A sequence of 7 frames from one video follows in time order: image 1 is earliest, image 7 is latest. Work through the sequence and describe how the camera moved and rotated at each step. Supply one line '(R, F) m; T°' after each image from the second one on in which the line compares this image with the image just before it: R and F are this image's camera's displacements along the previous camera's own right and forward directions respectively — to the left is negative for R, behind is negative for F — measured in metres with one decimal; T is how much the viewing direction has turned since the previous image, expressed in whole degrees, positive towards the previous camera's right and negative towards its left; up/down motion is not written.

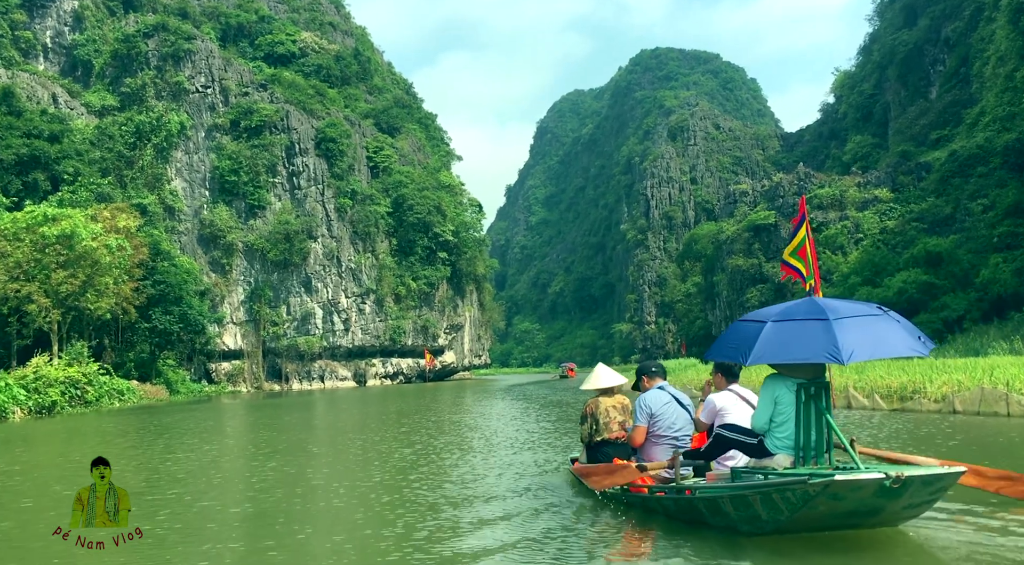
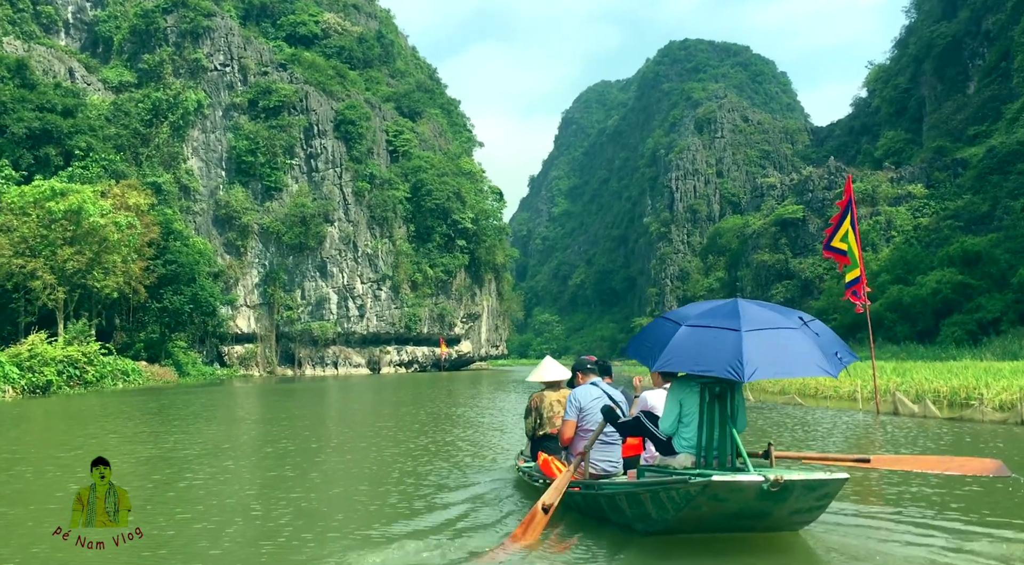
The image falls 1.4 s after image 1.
(+0.1, +1.0) m; -2°
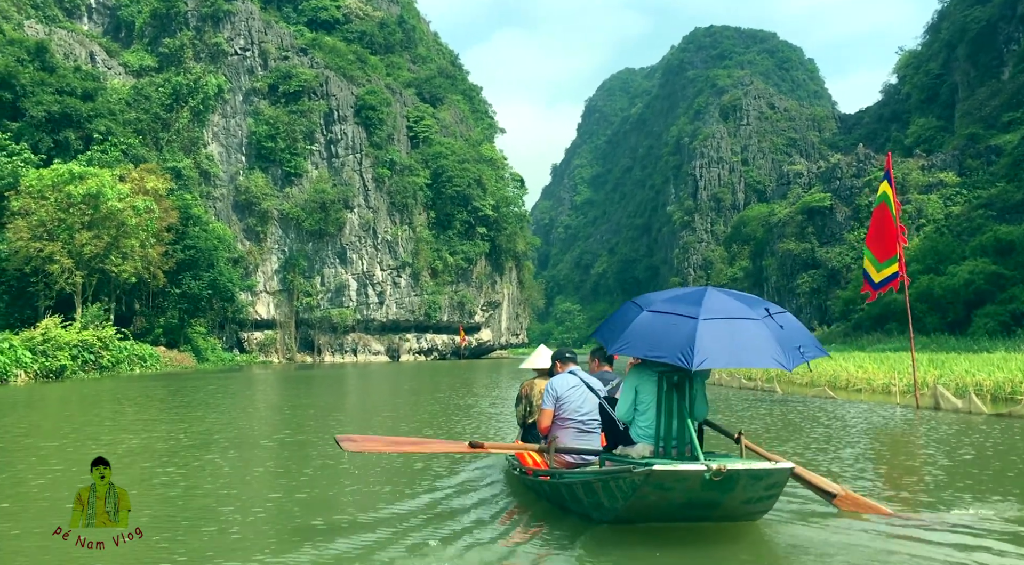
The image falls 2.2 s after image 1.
(+0.1, +0.5) m; -2°
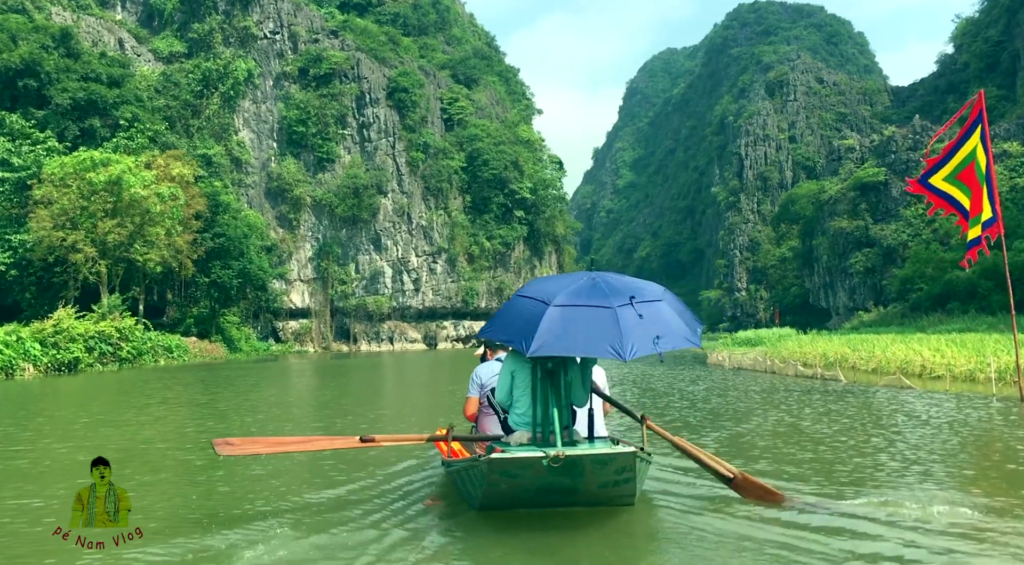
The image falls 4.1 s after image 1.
(+0.2, +1.2) m; -3°
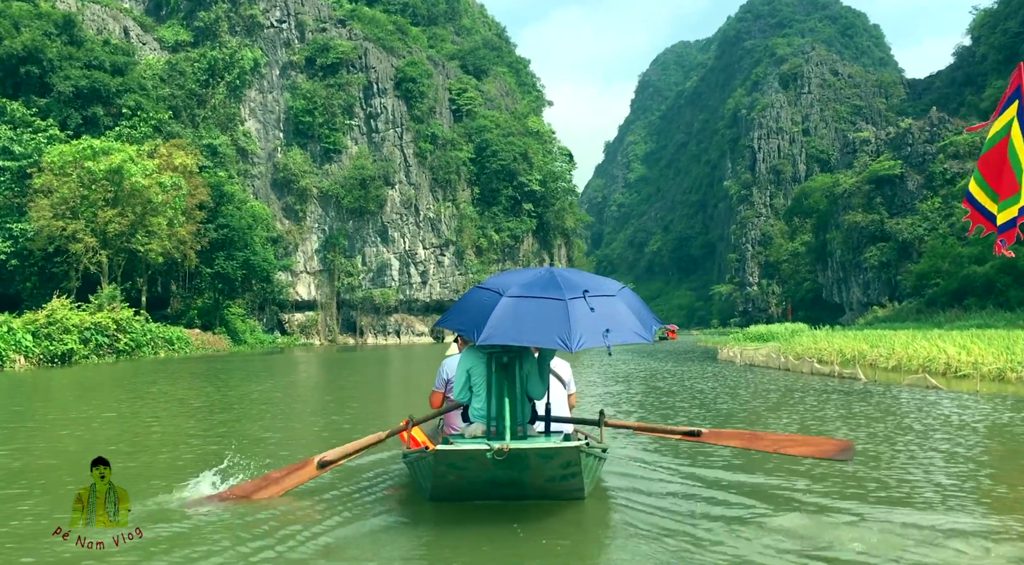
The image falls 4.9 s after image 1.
(+0.1, +0.5) m; -1°
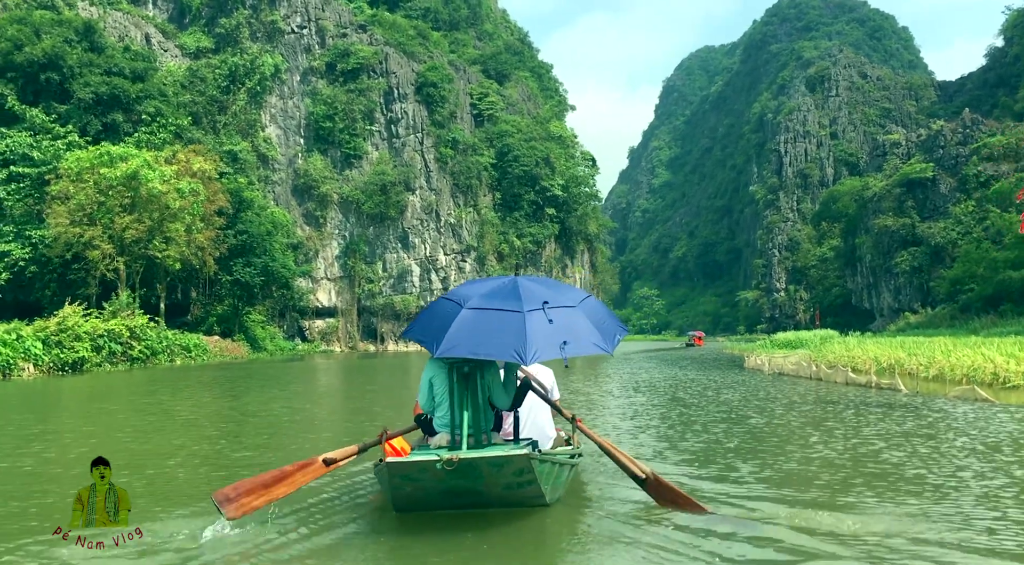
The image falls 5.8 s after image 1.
(+0.1, +0.5) m; -2°
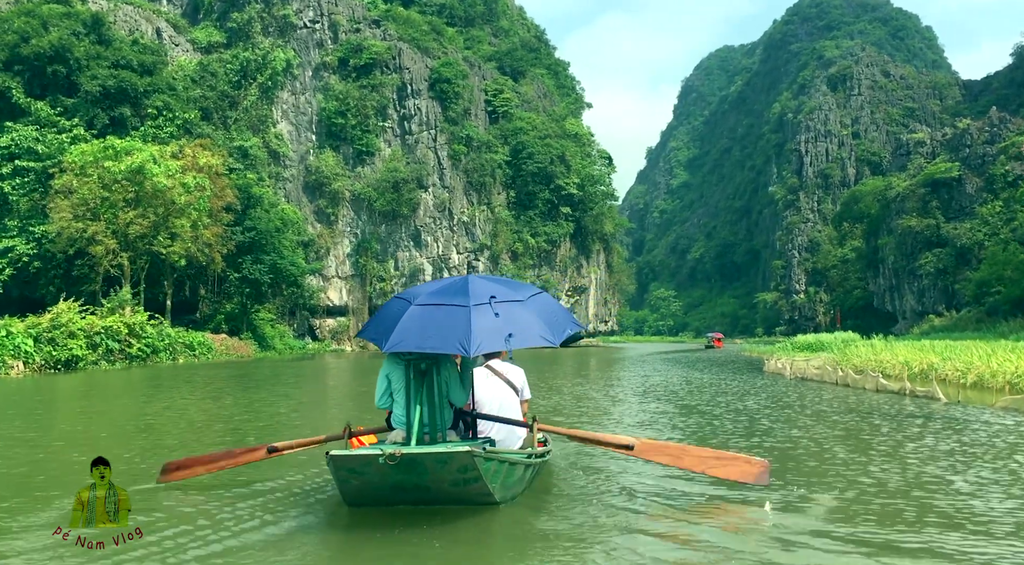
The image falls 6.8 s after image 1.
(+0.1, +0.7) m; -1°
